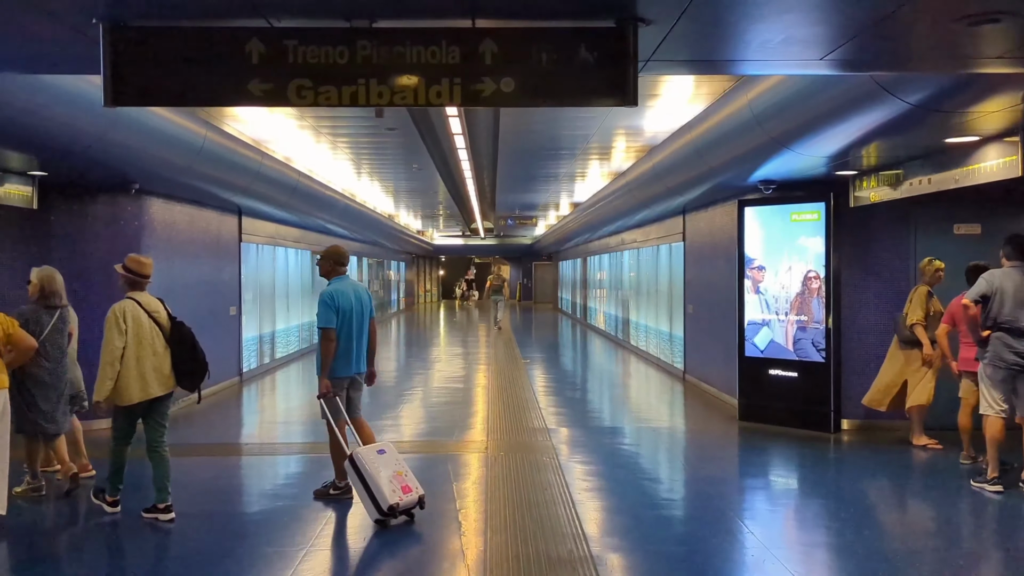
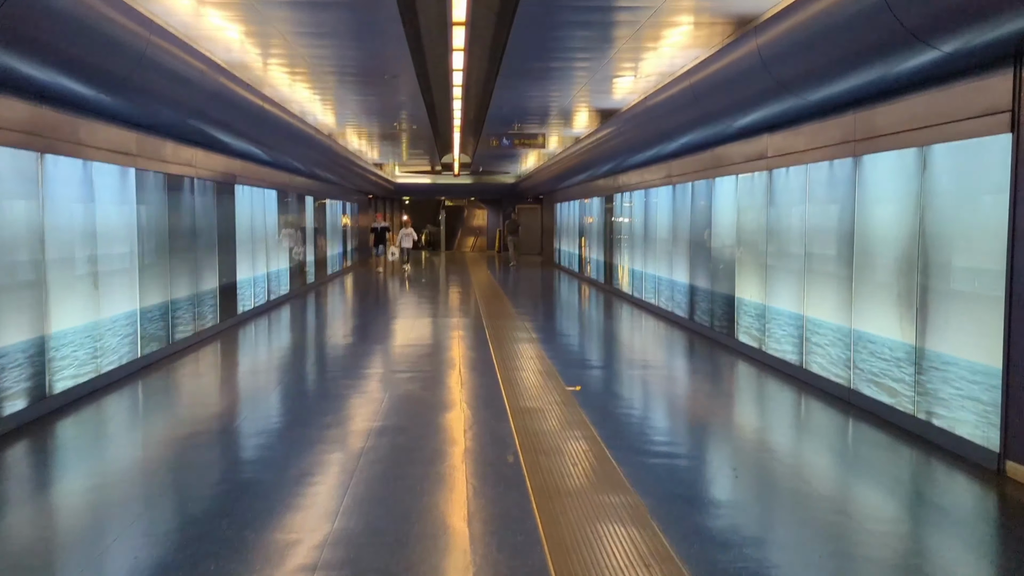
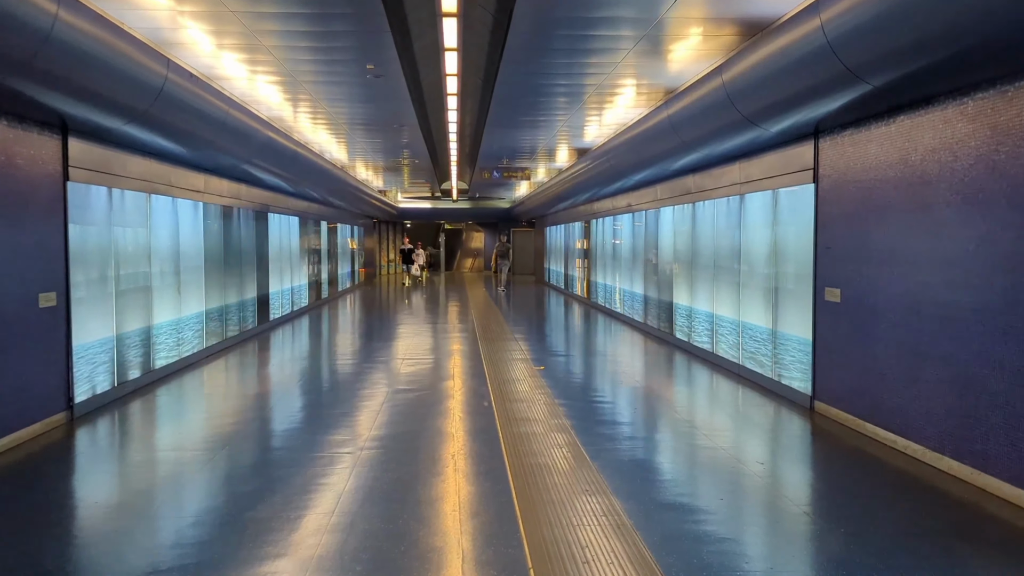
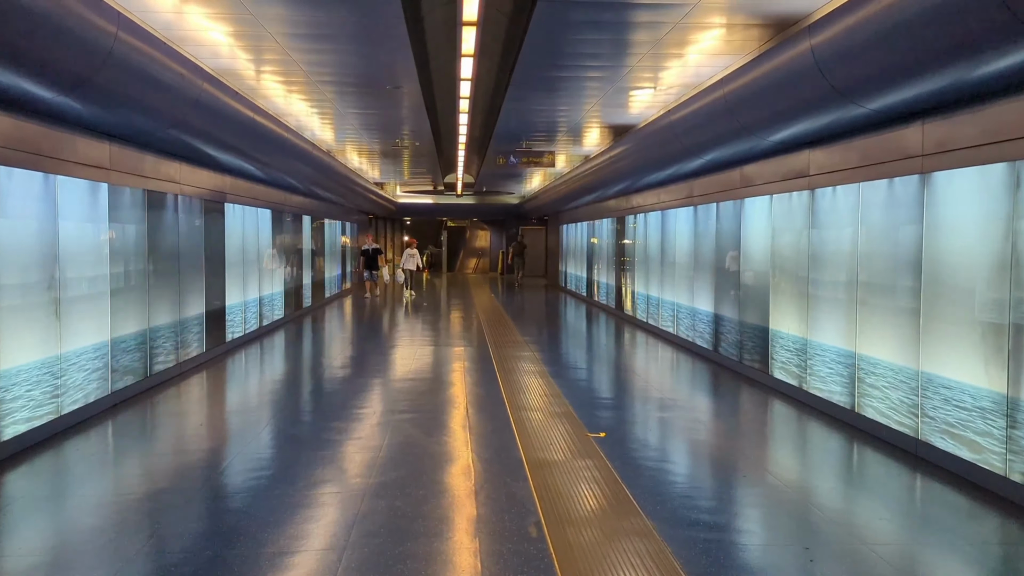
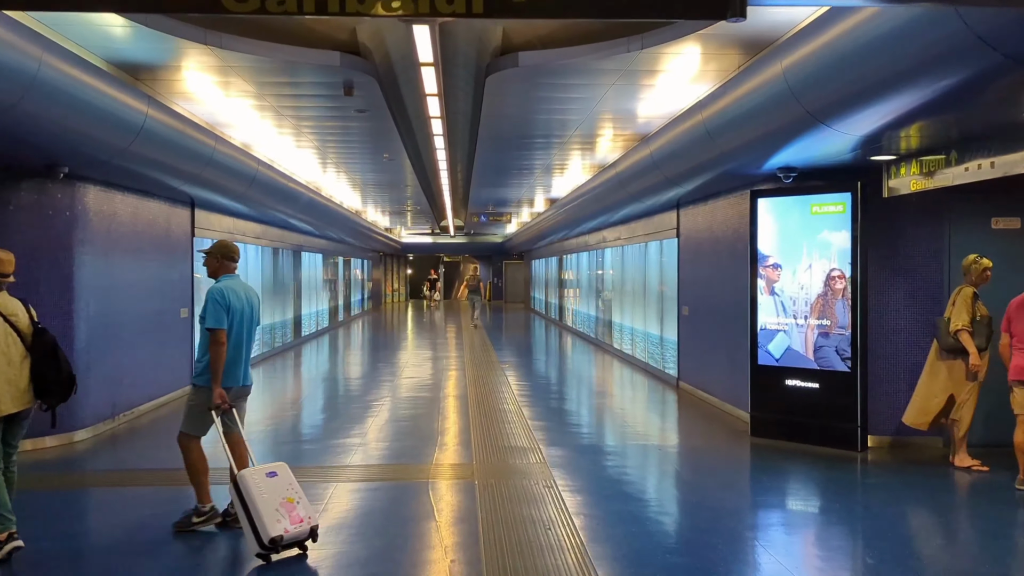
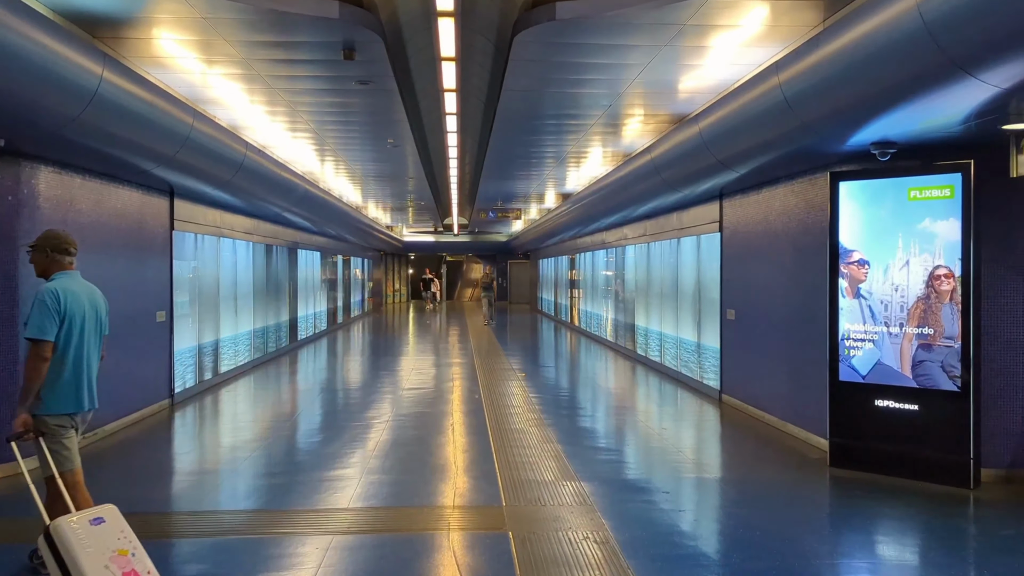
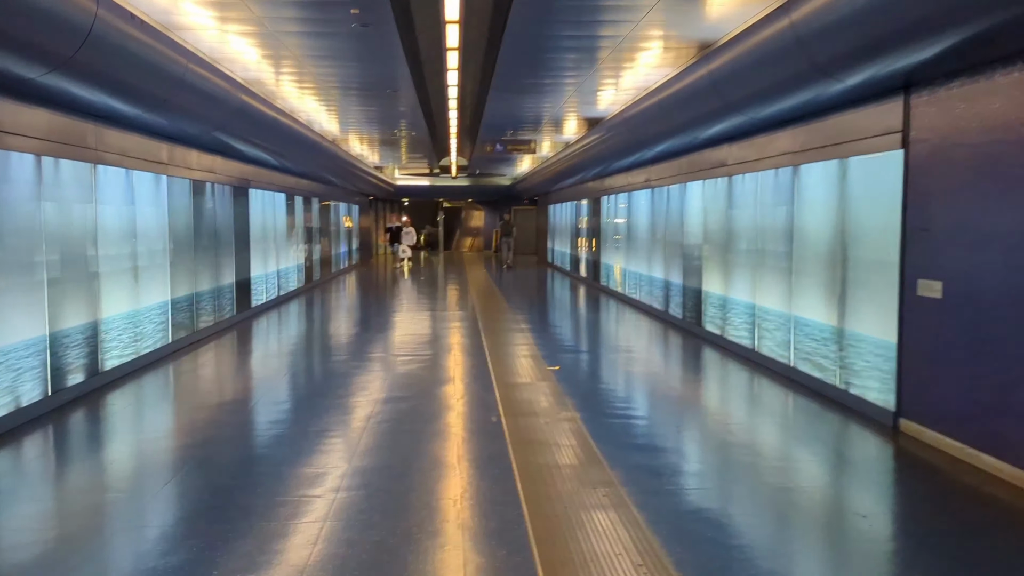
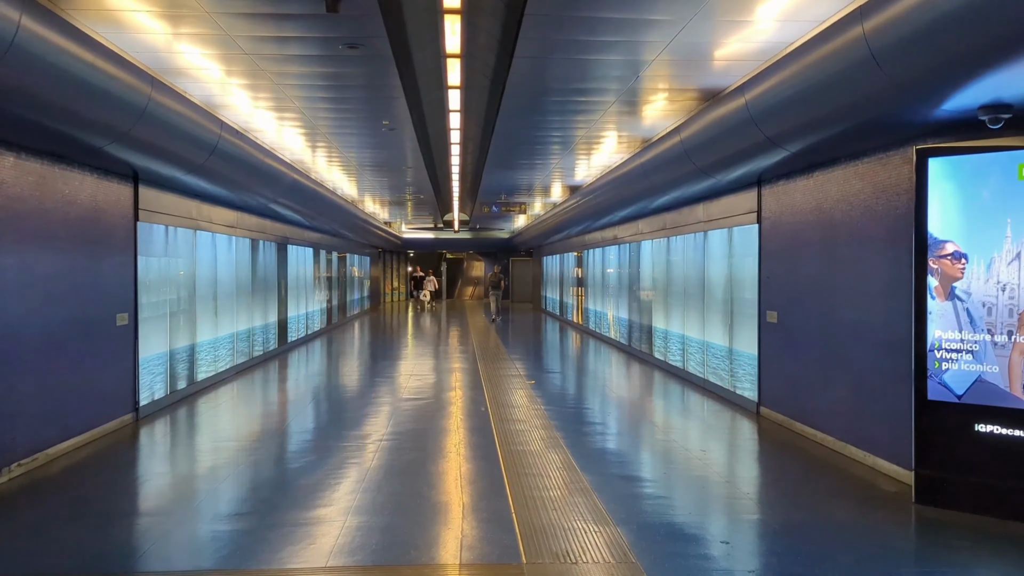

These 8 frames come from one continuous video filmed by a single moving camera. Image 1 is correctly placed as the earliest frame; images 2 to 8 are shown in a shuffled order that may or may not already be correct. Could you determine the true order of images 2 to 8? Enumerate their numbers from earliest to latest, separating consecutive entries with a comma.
5, 6, 8, 3, 7, 2, 4
